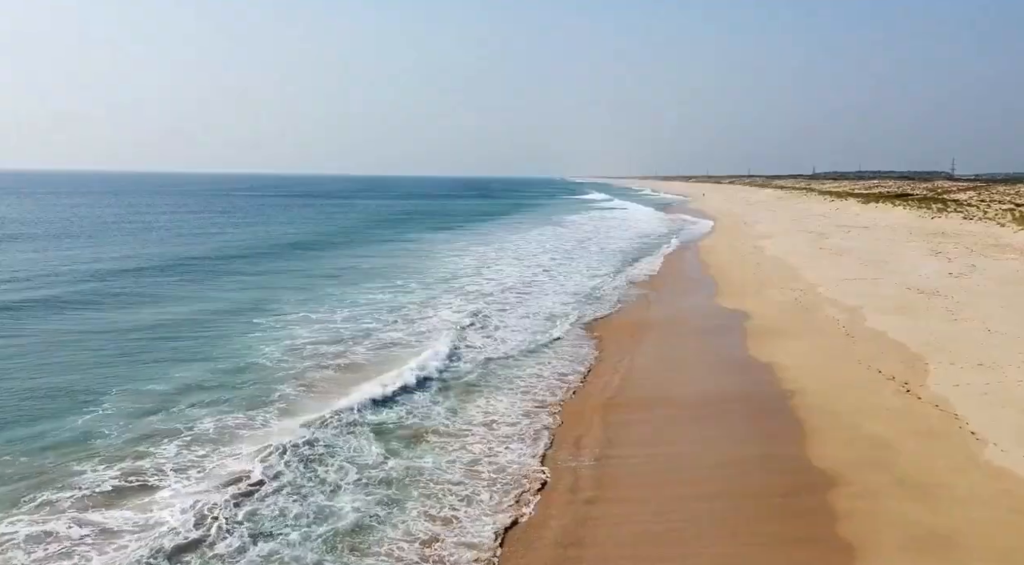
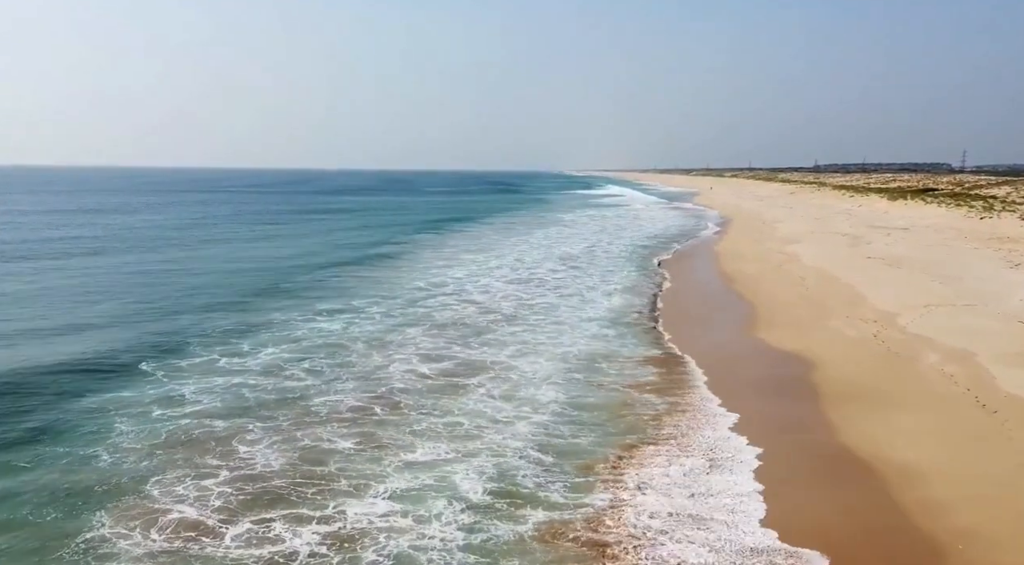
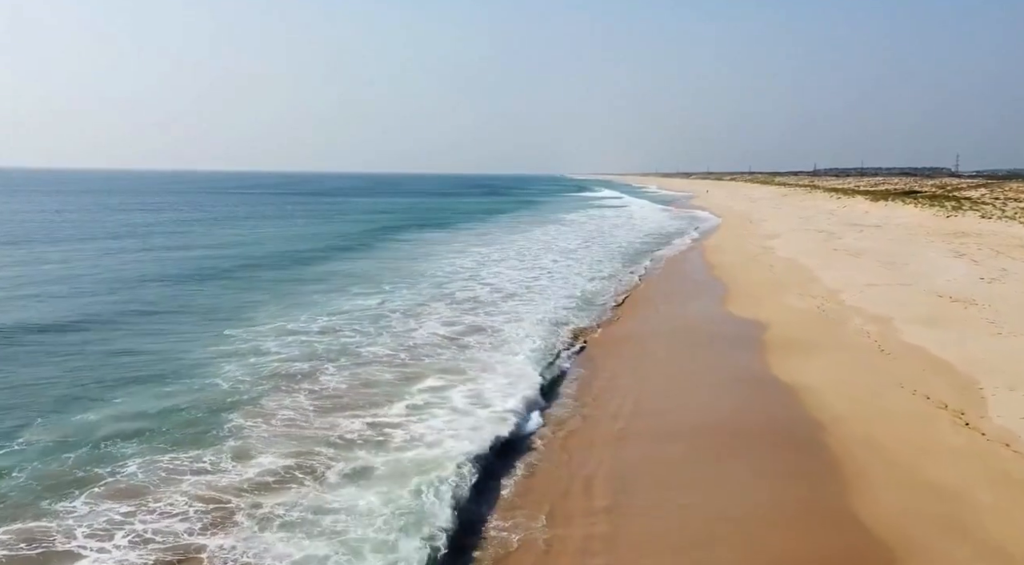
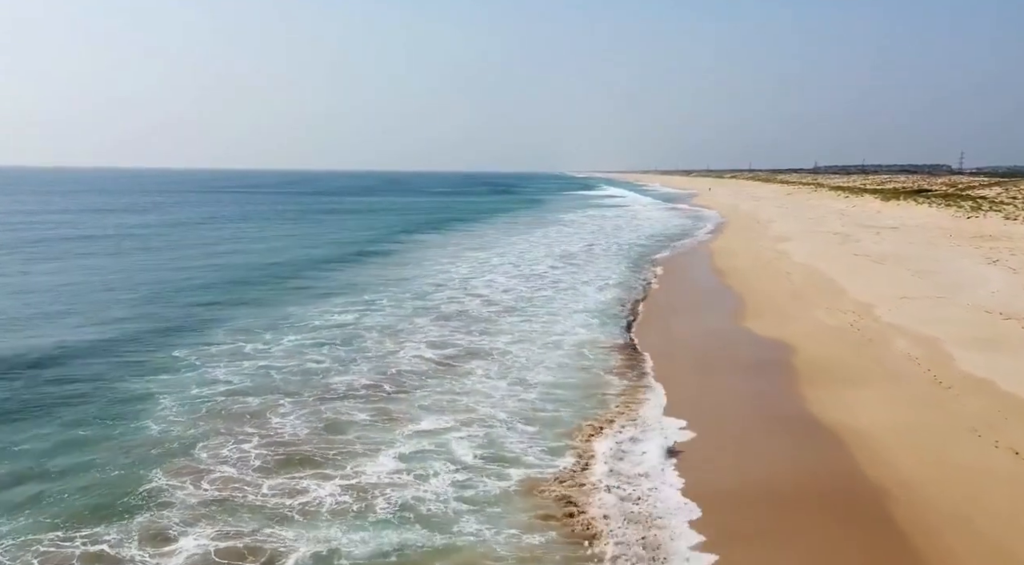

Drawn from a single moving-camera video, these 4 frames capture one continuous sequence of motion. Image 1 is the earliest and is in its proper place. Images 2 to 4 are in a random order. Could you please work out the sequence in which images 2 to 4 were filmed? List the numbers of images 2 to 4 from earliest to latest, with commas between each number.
3, 4, 2
